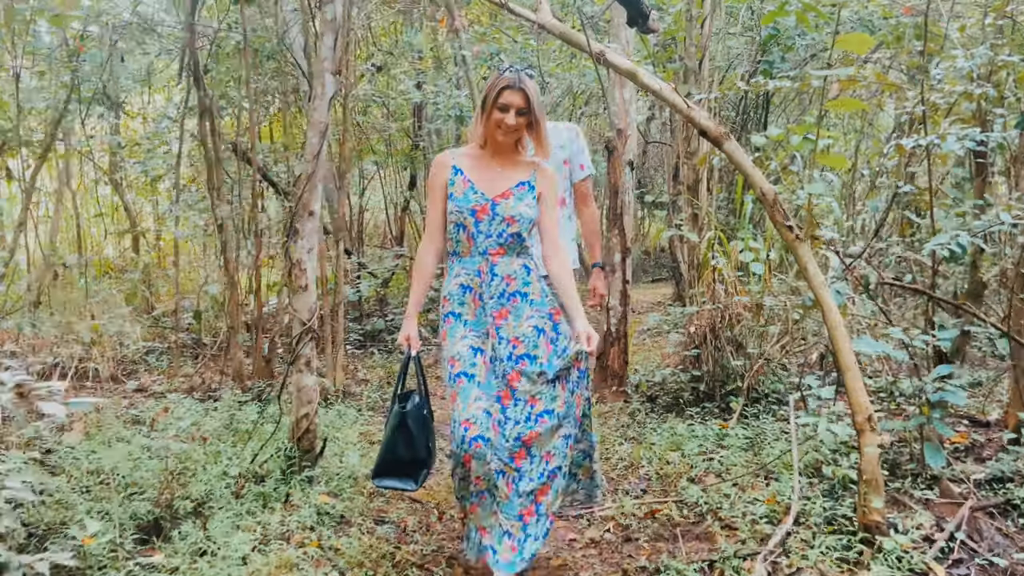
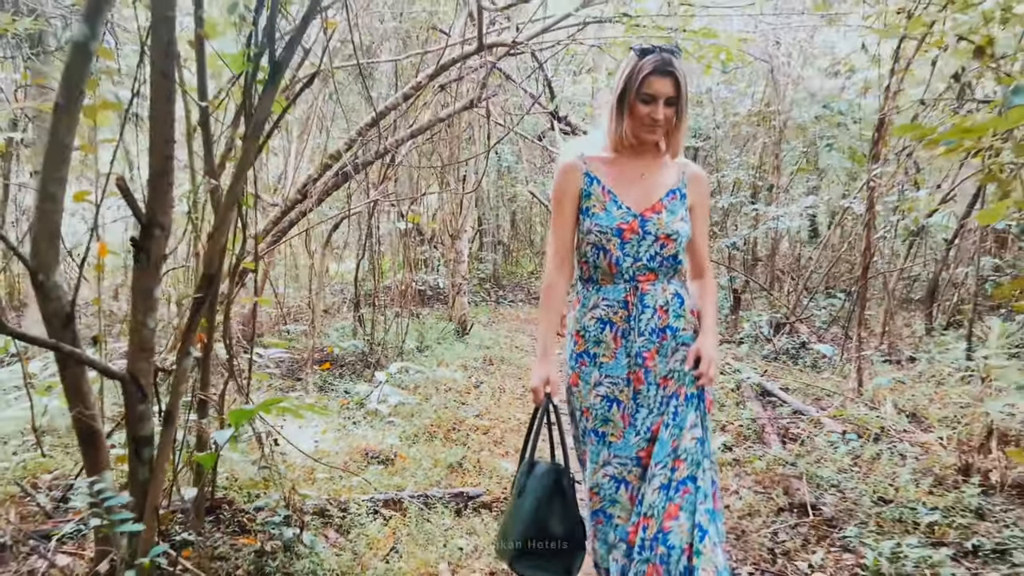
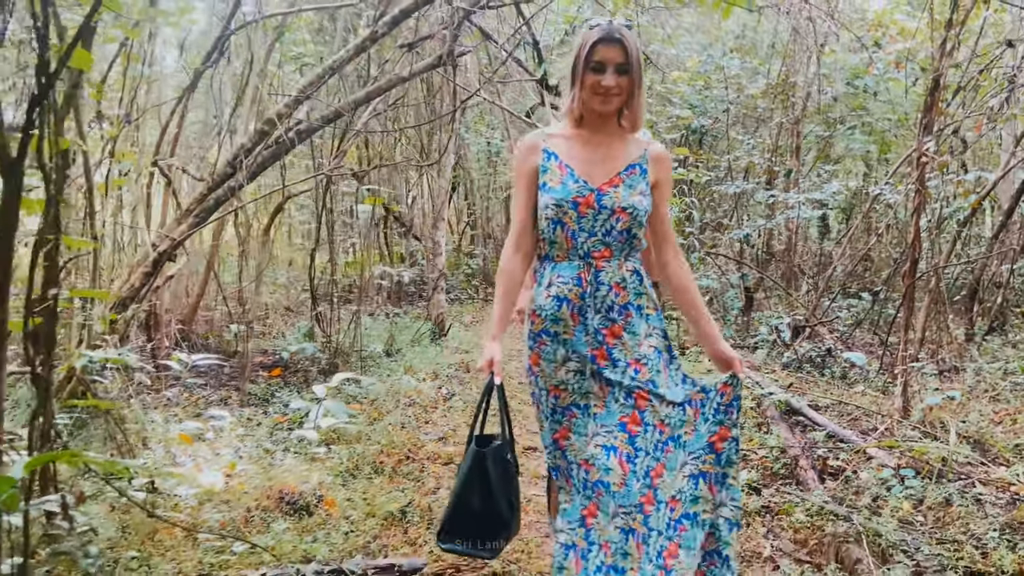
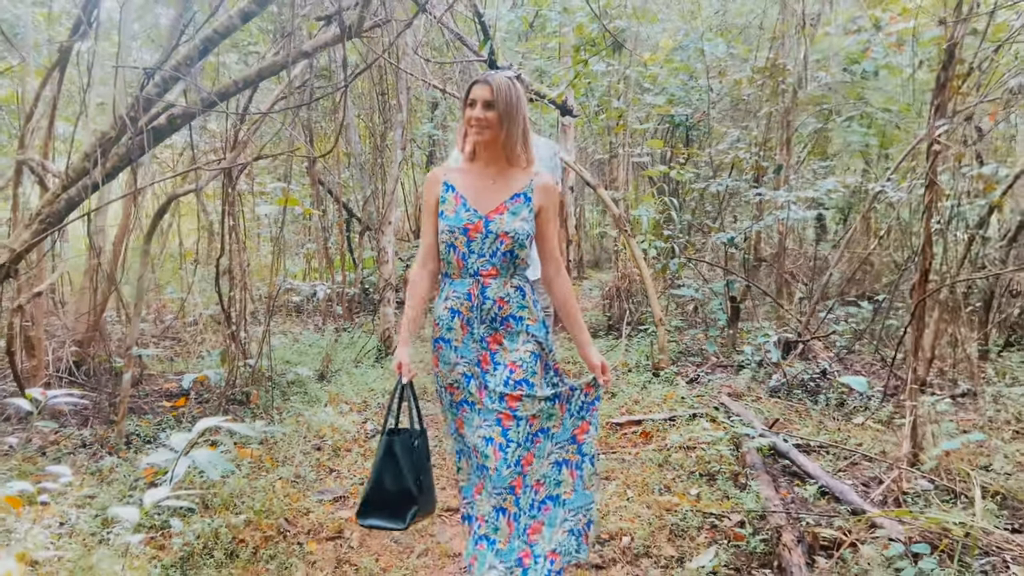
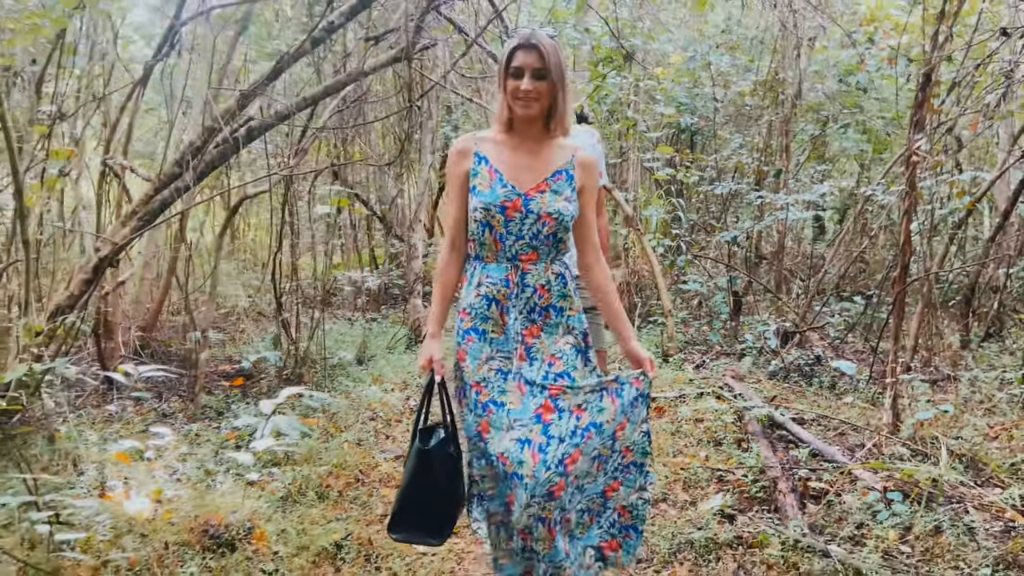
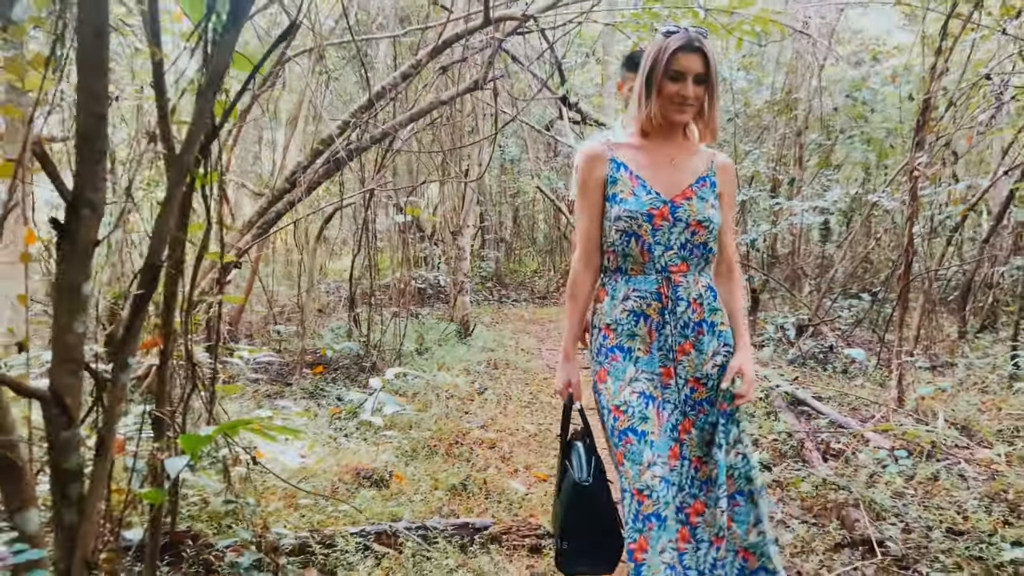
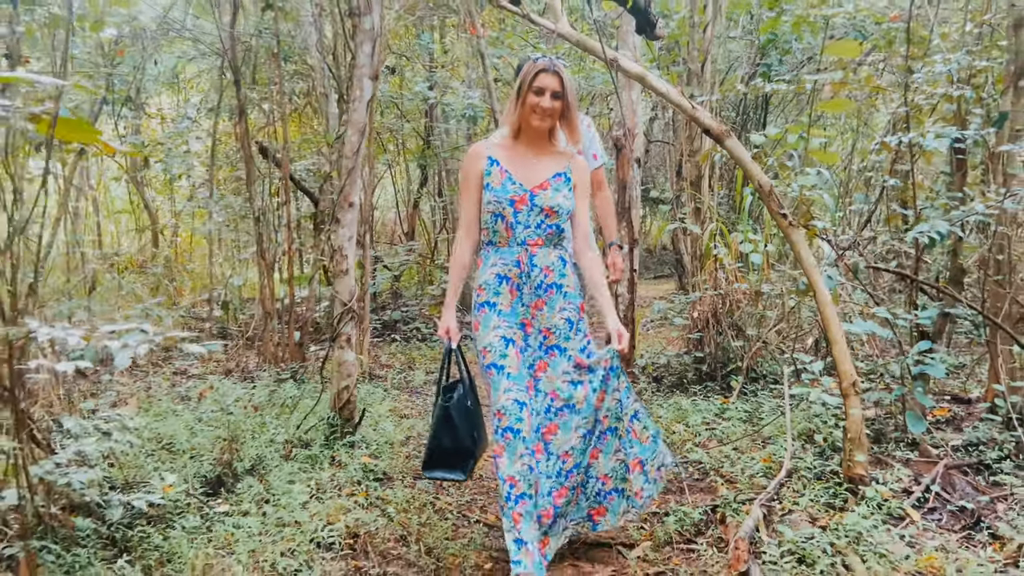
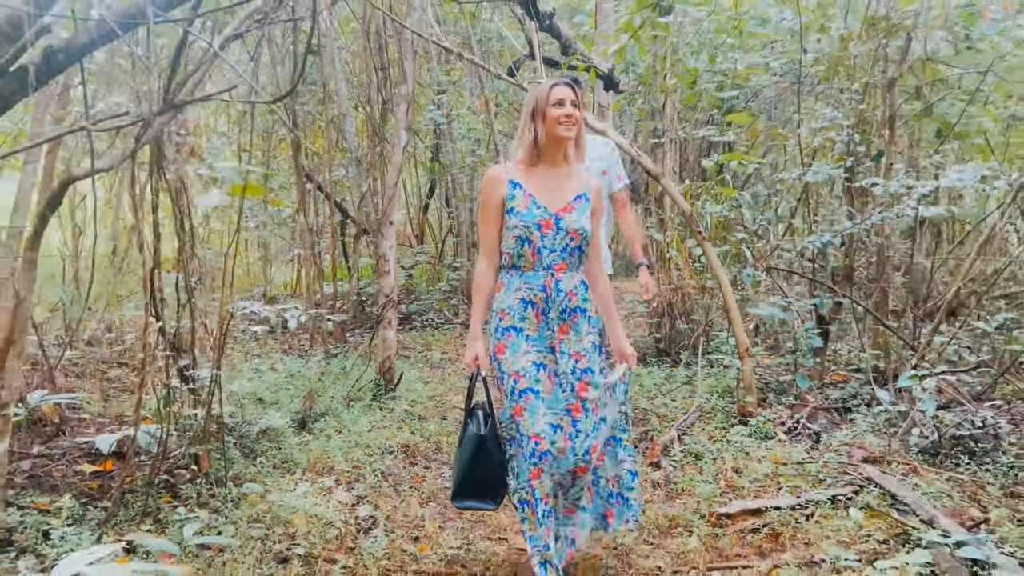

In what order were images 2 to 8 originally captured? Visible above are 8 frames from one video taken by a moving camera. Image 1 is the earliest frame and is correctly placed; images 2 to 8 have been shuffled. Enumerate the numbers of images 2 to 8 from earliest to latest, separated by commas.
7, 8, 4, 5, 3, 6, 2
